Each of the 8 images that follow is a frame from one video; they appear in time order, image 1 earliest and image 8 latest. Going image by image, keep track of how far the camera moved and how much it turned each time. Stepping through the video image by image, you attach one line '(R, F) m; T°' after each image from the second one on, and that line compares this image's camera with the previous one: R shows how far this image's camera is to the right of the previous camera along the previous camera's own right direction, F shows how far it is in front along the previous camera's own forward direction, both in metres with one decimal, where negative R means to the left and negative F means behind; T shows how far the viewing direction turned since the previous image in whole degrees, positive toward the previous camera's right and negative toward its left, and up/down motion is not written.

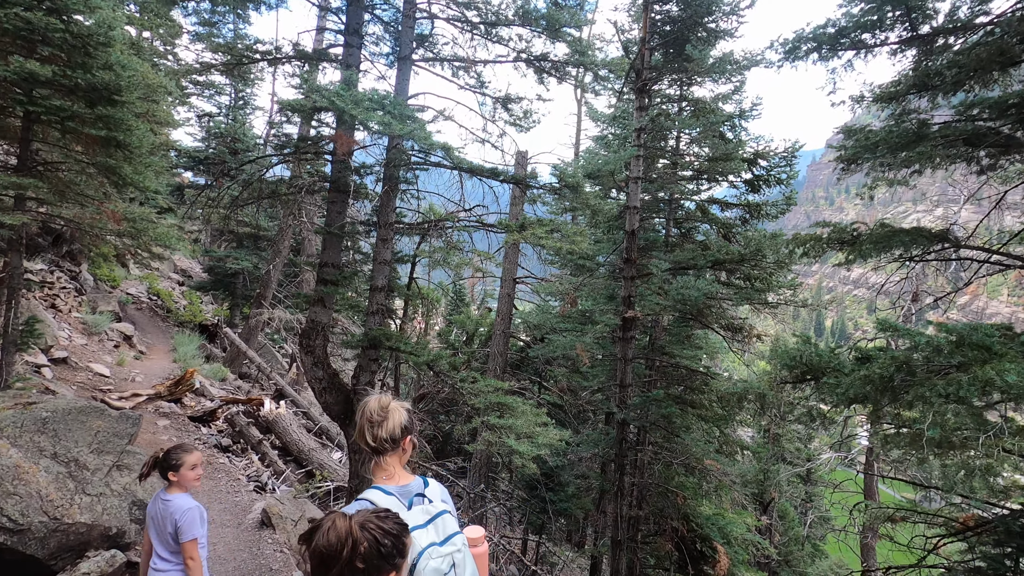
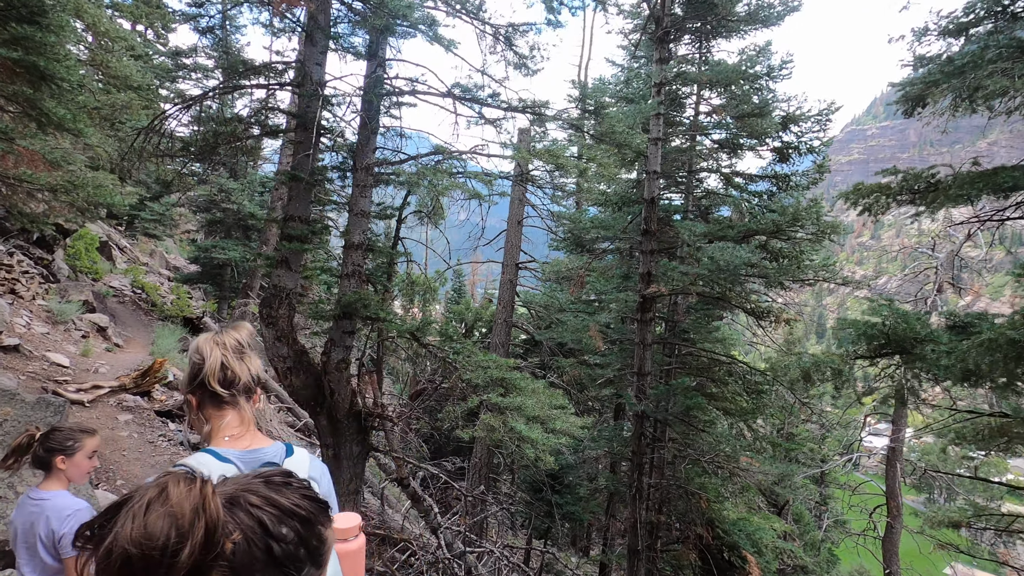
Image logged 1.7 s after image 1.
(0.0, +1.0) m; 0°
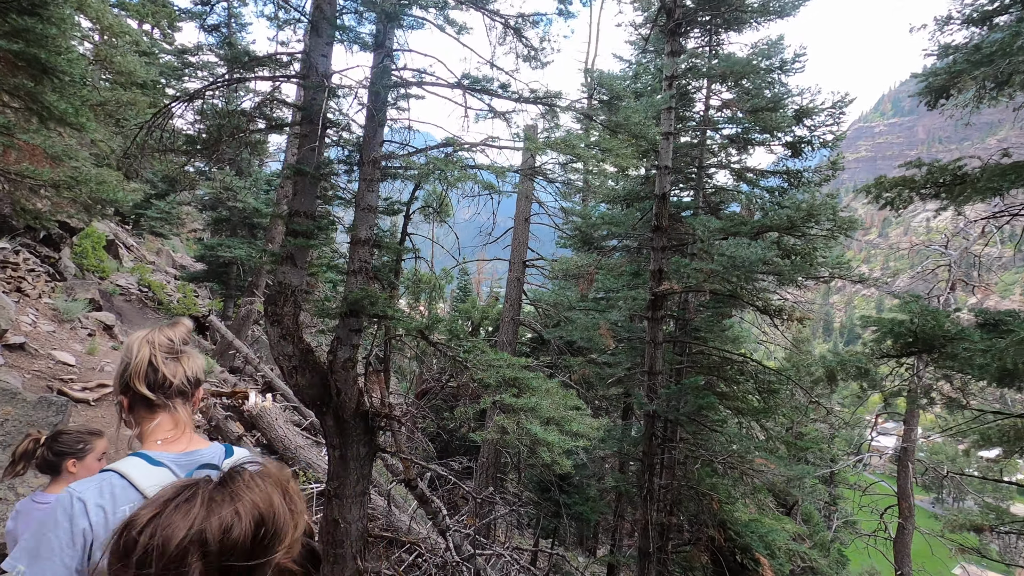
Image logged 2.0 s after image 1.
(0.0, +0.1) m; -1°
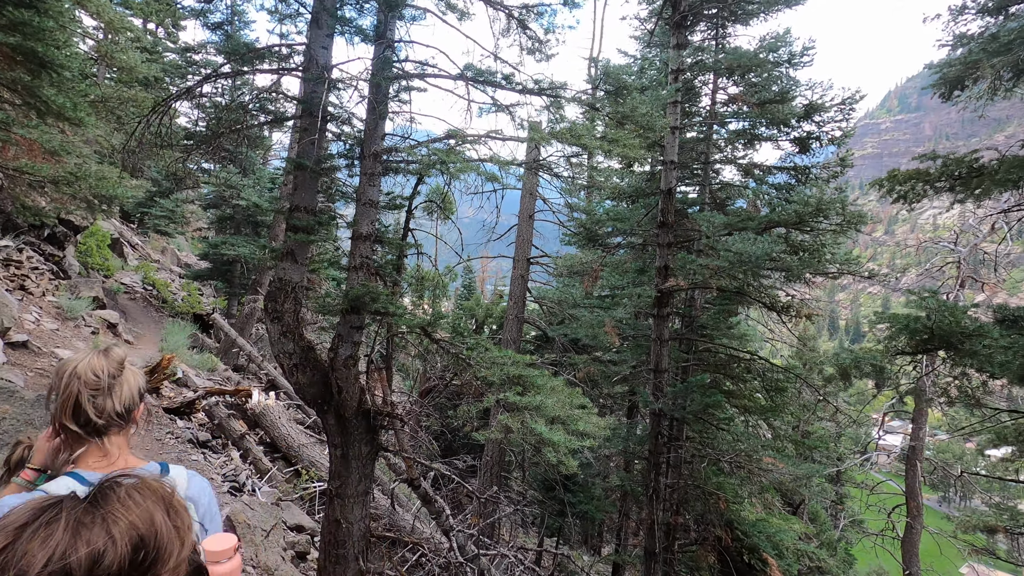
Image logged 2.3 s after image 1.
(0.0, +0.1) m; 0°
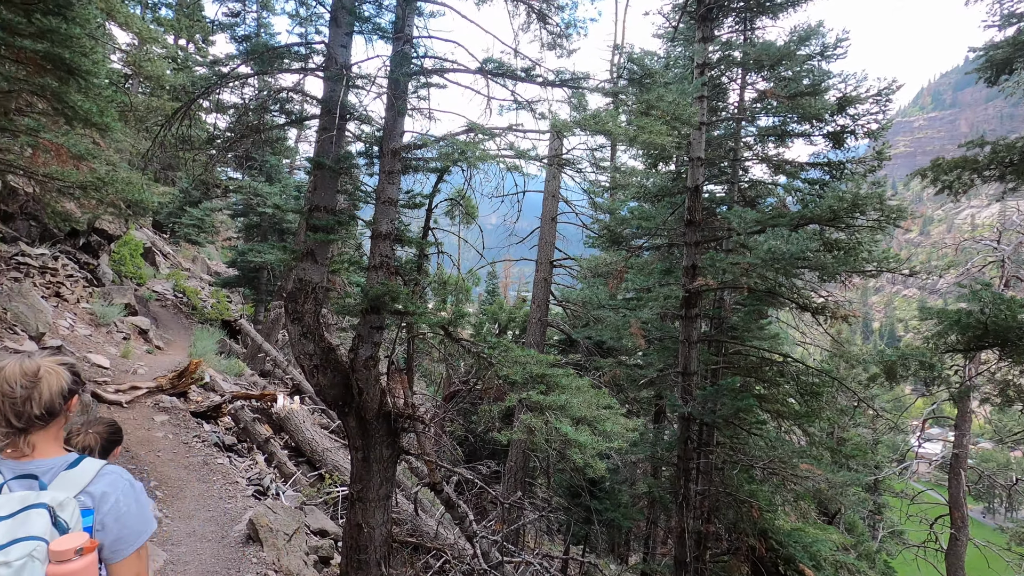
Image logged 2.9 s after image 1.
(0.0, +0.1) m; -2°
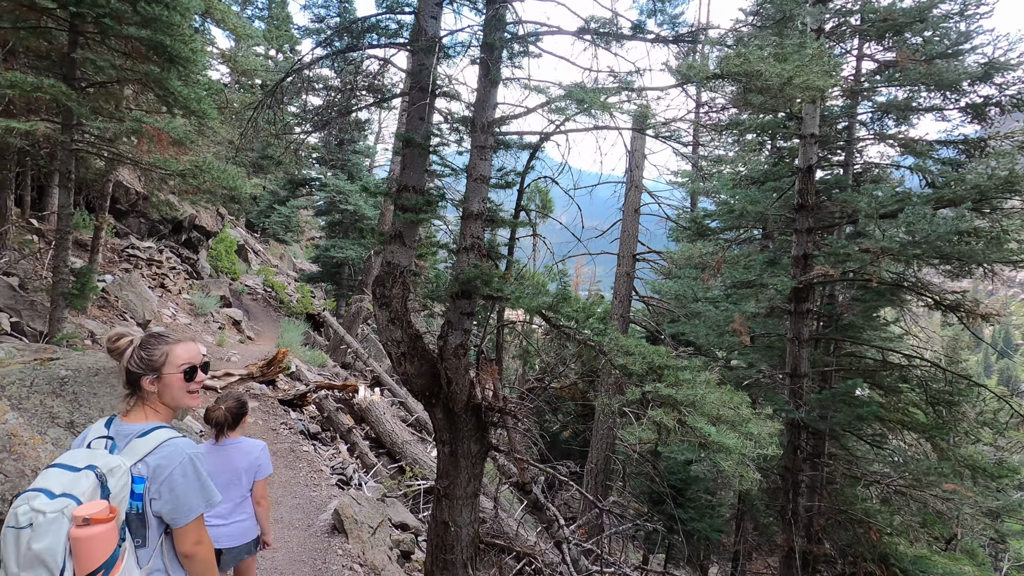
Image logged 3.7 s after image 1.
(-0.2, +0.4) m; -7°
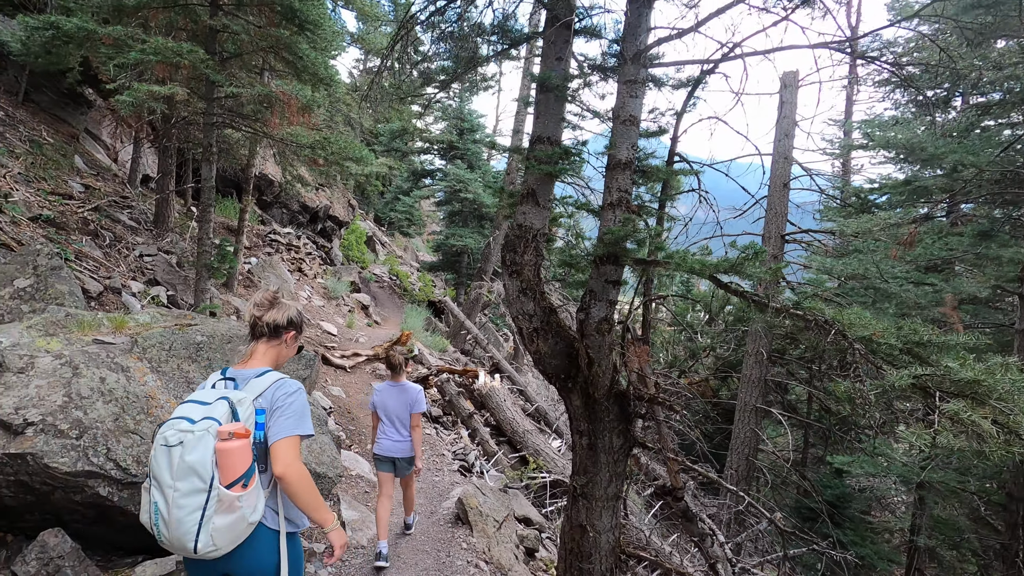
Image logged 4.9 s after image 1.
(-0.3, +0.6) m; -12°
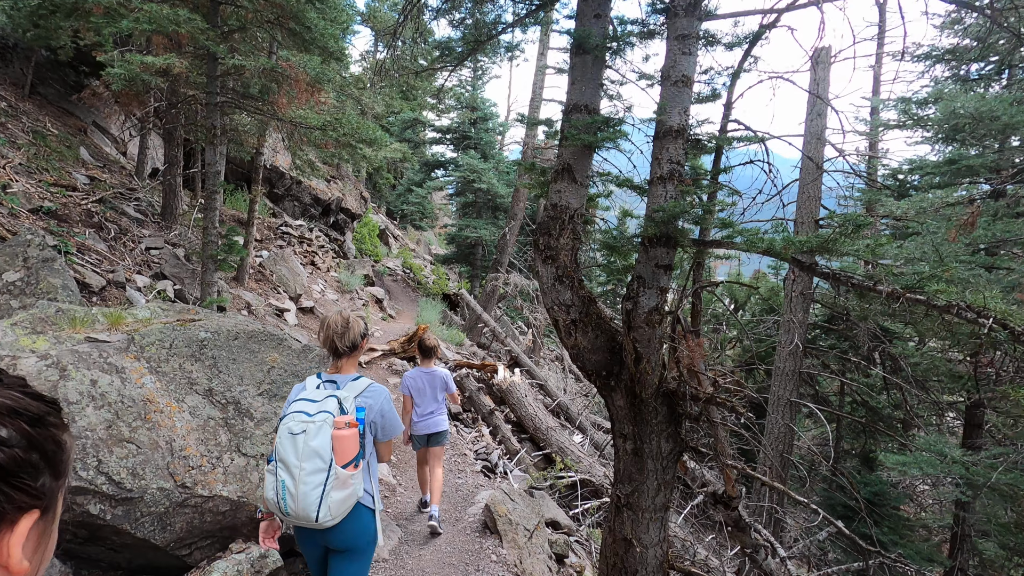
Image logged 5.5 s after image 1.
(-0.1, +0.4) m; -1°
